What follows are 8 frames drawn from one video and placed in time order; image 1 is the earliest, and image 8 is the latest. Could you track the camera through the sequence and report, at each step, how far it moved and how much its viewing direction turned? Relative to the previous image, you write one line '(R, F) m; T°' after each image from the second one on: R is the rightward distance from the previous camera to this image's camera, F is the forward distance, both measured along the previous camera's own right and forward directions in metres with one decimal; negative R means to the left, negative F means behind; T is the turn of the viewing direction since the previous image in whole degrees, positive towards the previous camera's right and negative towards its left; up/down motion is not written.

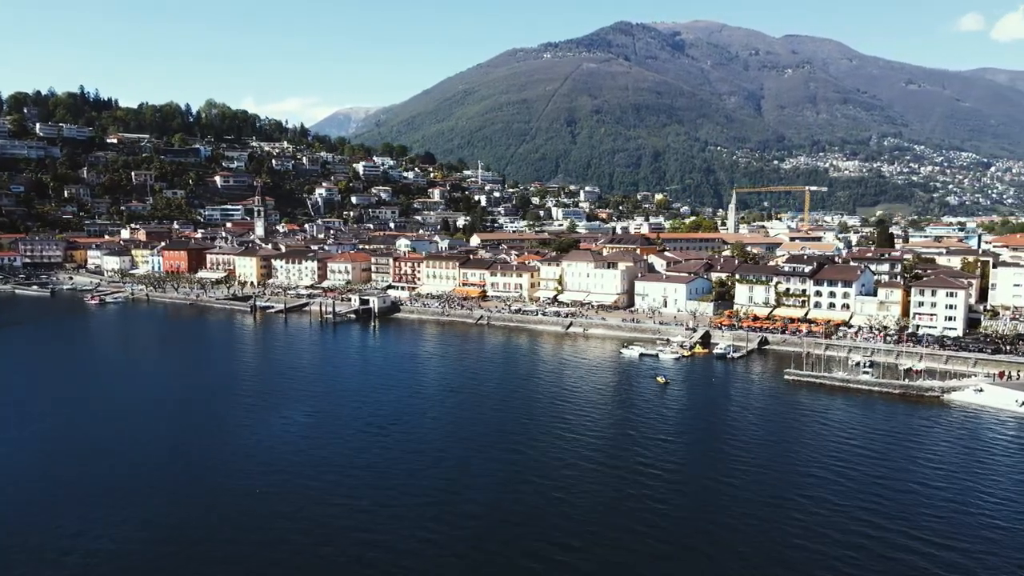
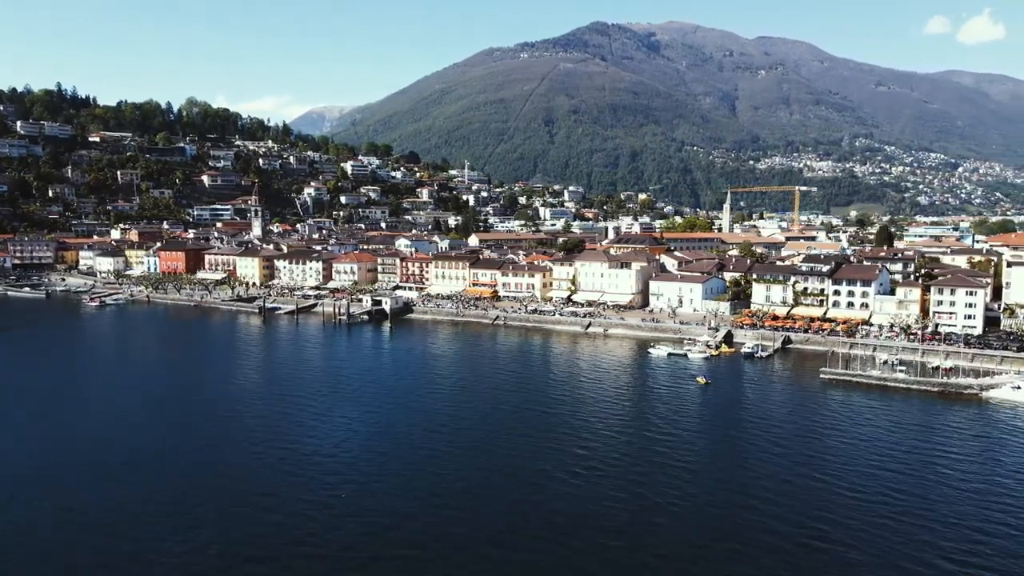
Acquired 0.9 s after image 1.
(-3.3, +0.1) m; +2°
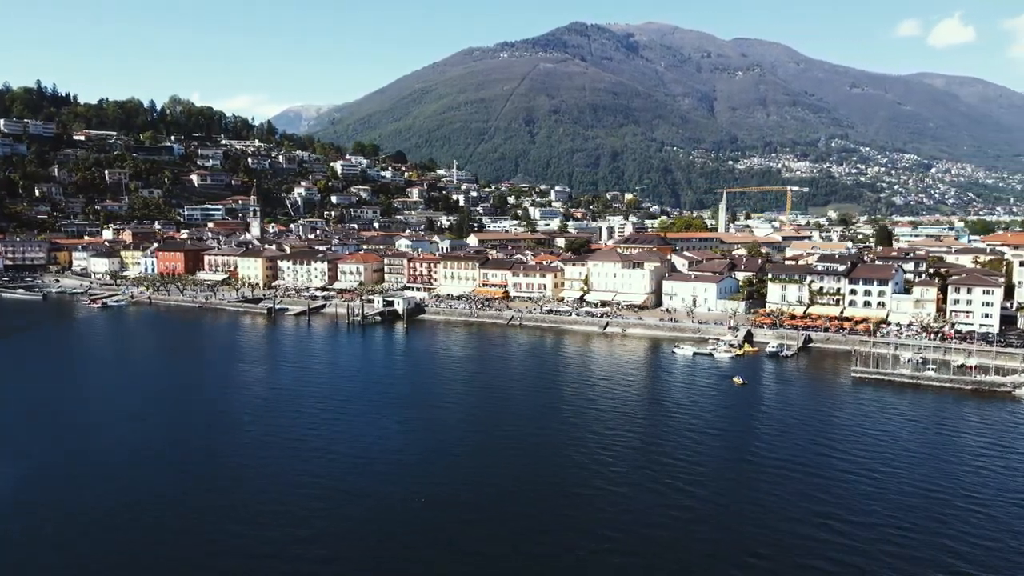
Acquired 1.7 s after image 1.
(-3.0, +0.1) m; +2°
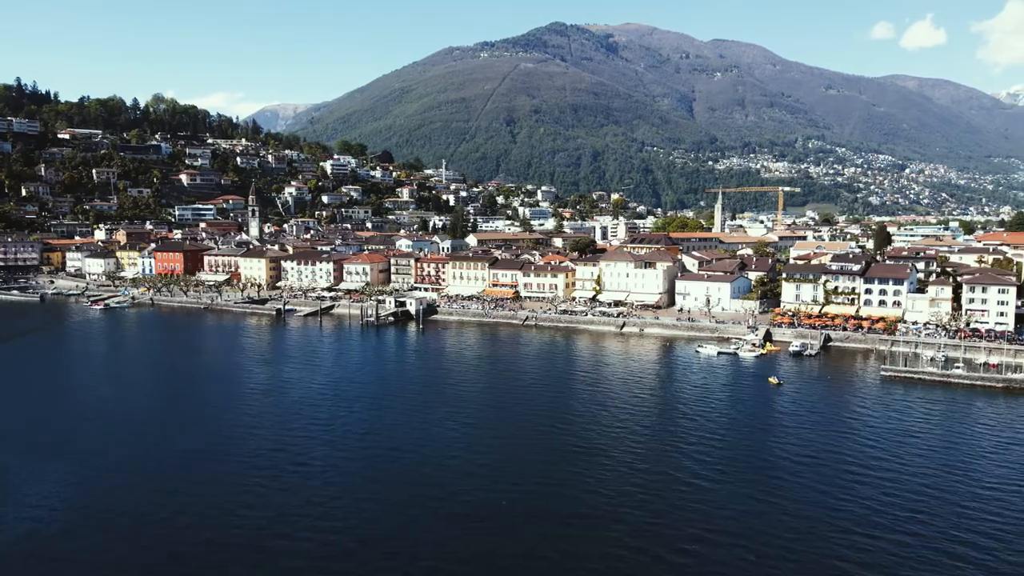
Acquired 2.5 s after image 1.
(-2.9, +0.1) m; +2°
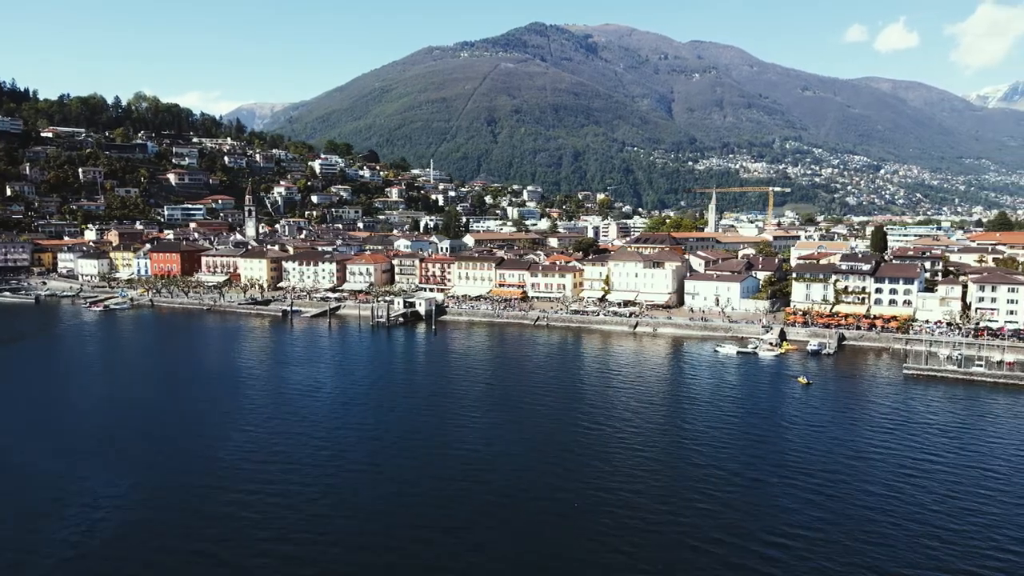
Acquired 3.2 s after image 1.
(-2.6, +0.1) m; +2°
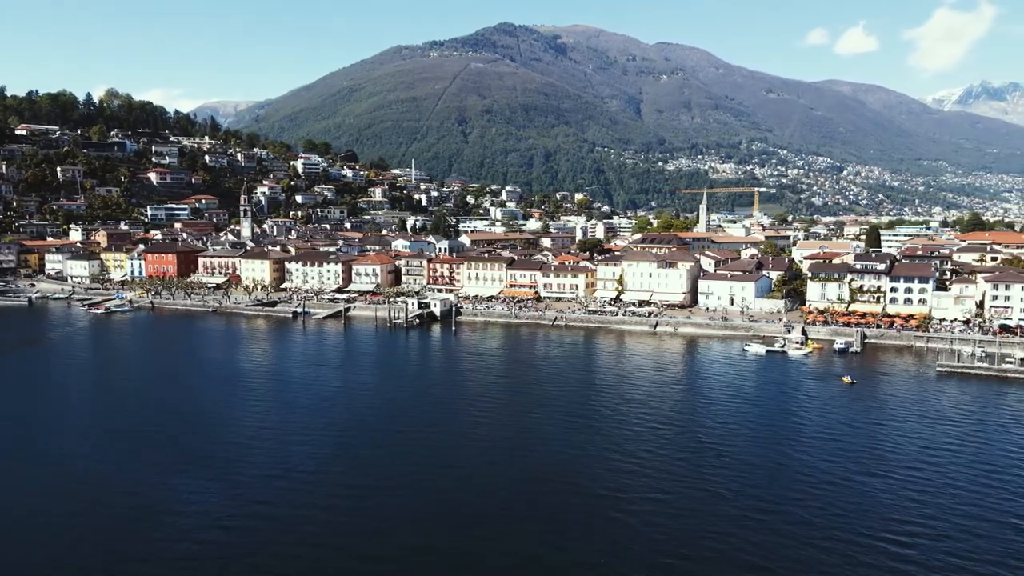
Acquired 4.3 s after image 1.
(-4.0, +0.3) m; +3°
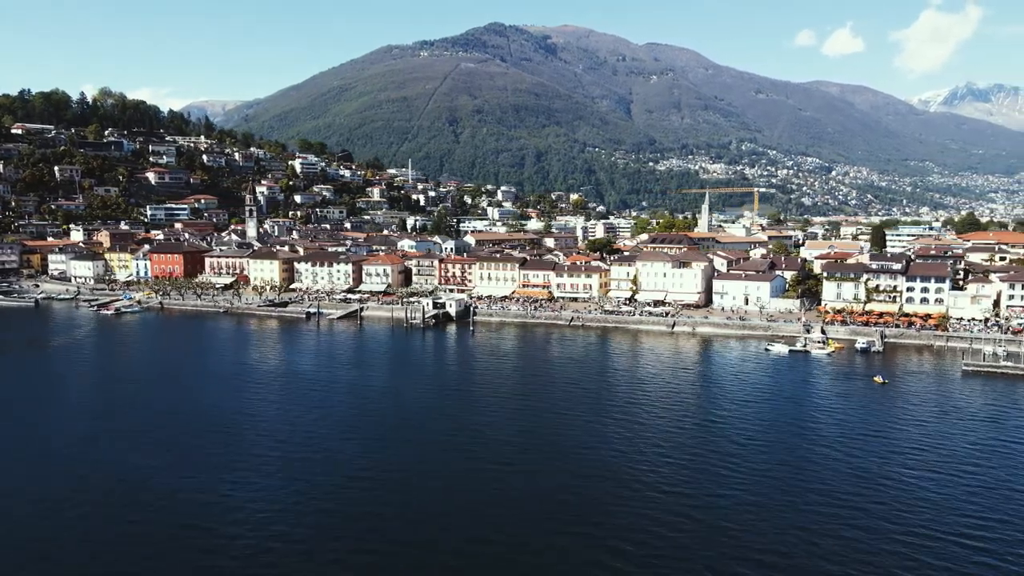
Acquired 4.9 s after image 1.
(-2.2, +0.1) m; +1°
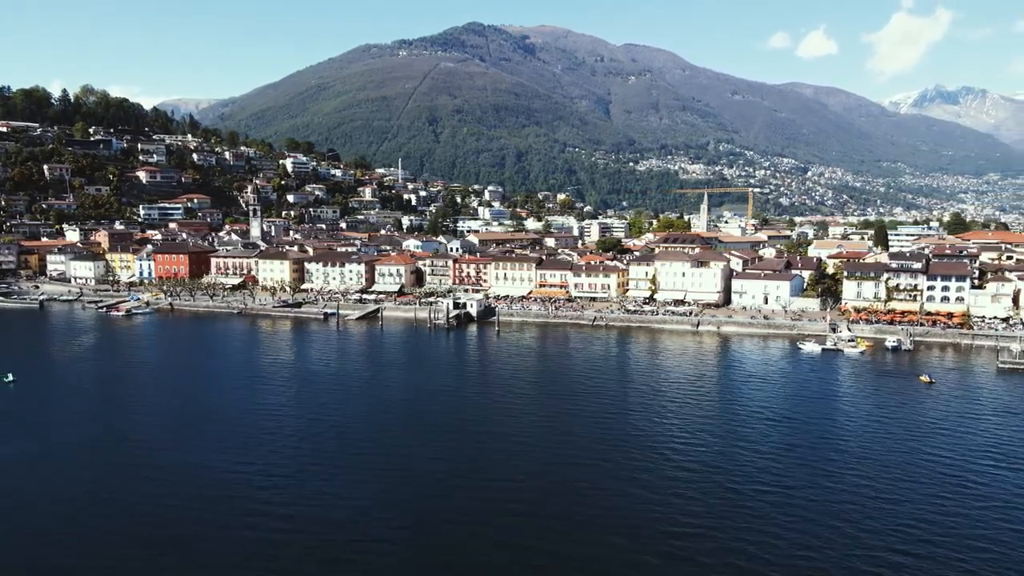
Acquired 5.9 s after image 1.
(-3.7, +0.3) m; +2°
